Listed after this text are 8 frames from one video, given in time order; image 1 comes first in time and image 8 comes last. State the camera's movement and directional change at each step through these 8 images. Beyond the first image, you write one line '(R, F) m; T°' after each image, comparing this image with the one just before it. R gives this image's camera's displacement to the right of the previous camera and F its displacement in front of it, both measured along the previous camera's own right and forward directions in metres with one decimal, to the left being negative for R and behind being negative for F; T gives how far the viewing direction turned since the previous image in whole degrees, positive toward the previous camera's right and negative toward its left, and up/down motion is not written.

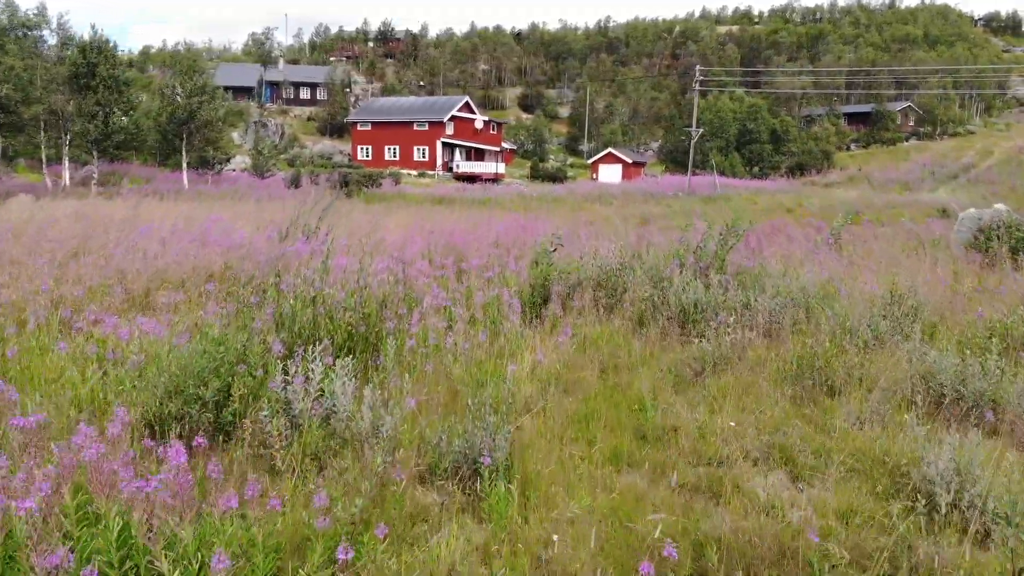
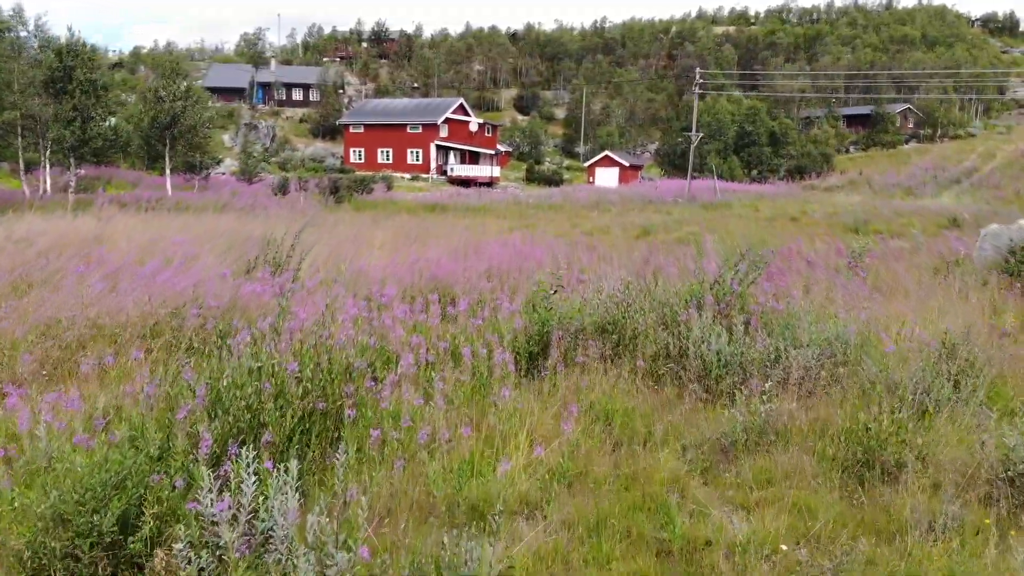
(0.0, +0.6) m; 0°
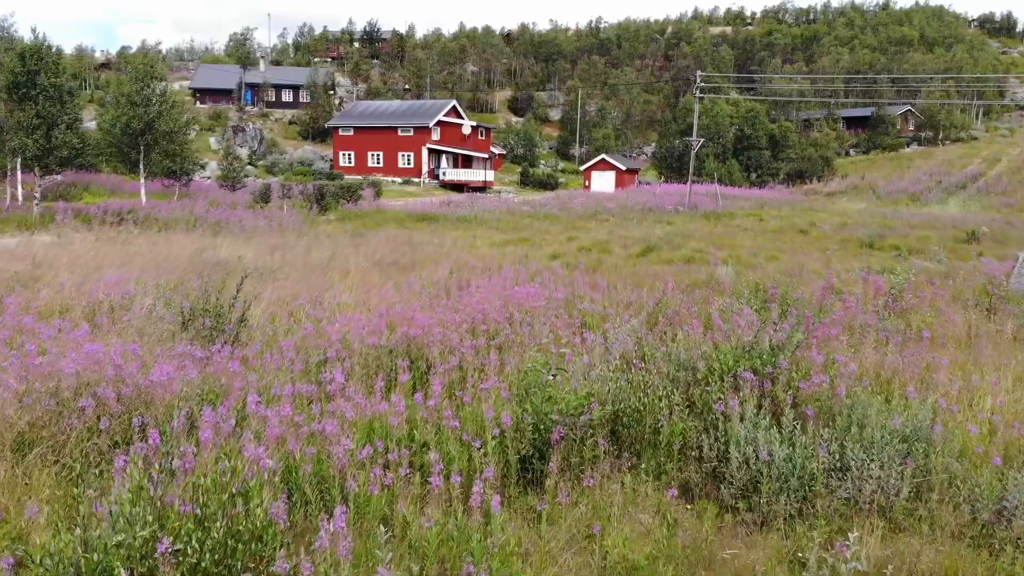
(0.0, +0.9) m; 0°
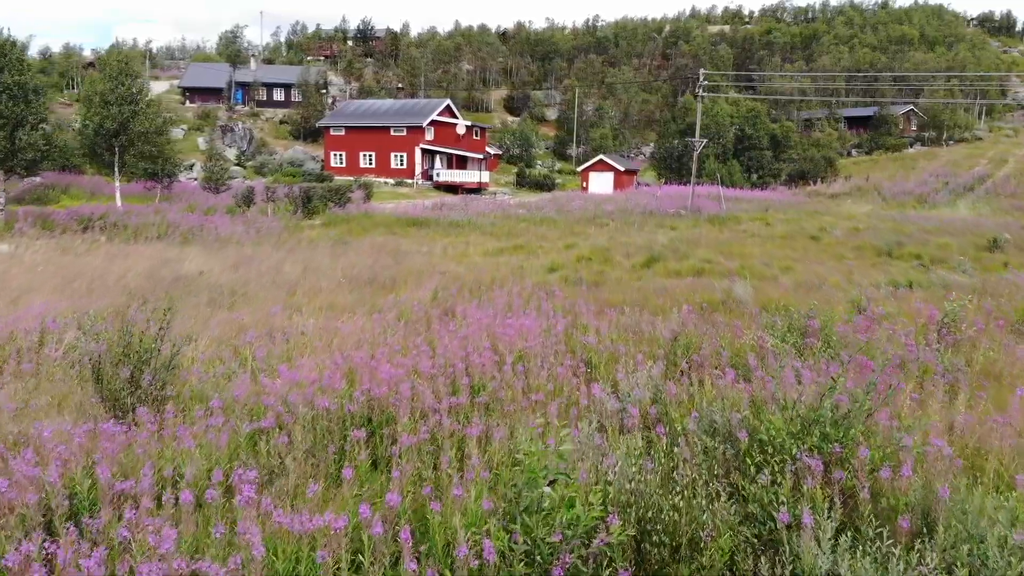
(0.0, +0.9) m; 0°
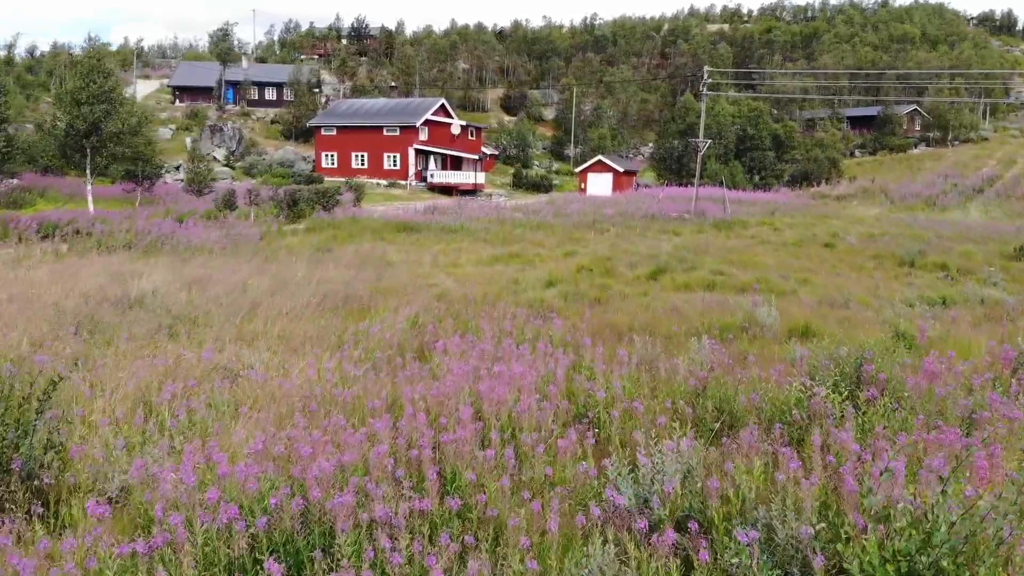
(0.0, +0.9) m; 0°
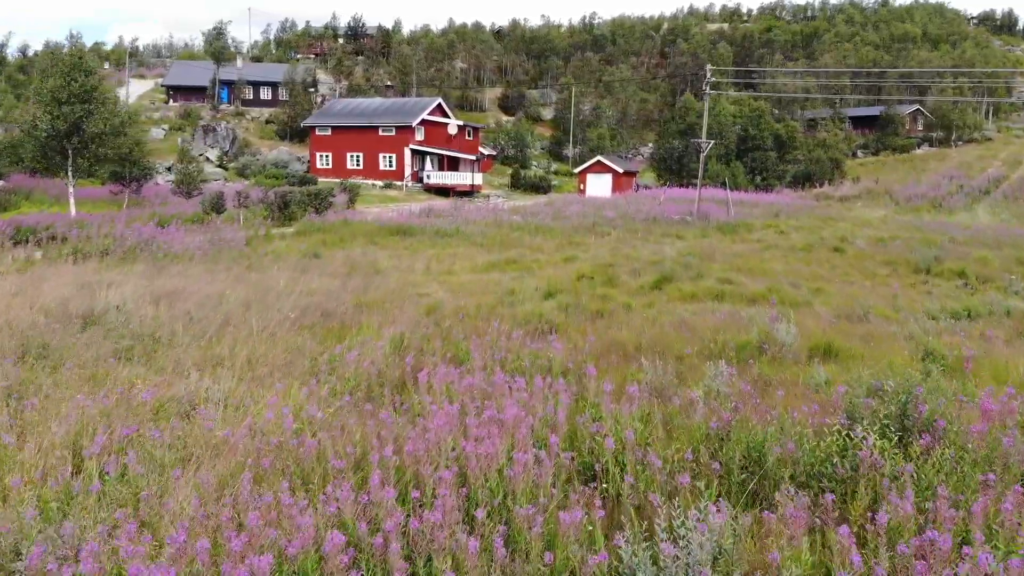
(0.0, +0.6) m; 0°
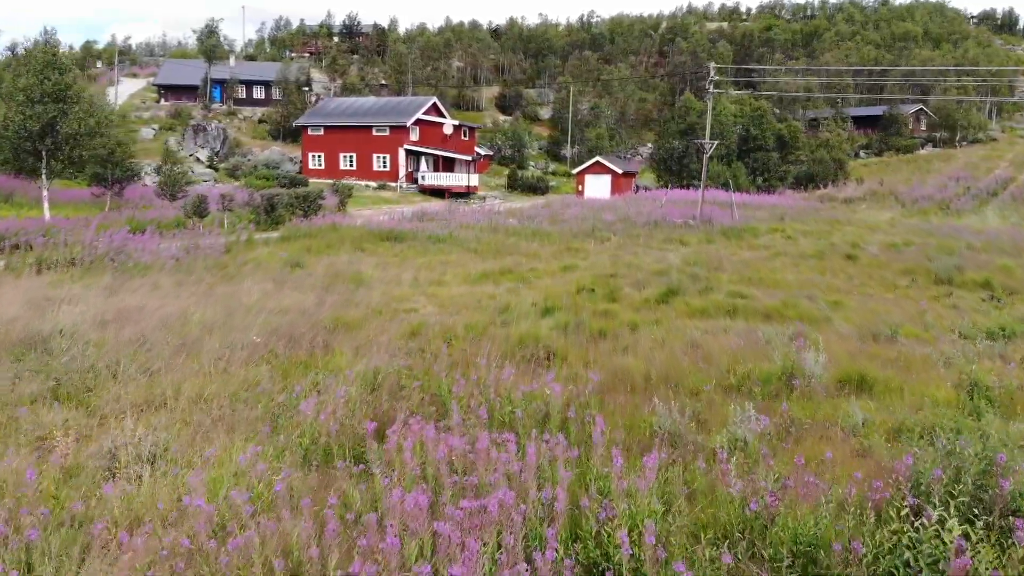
(0.0, +0.7) m; 0°
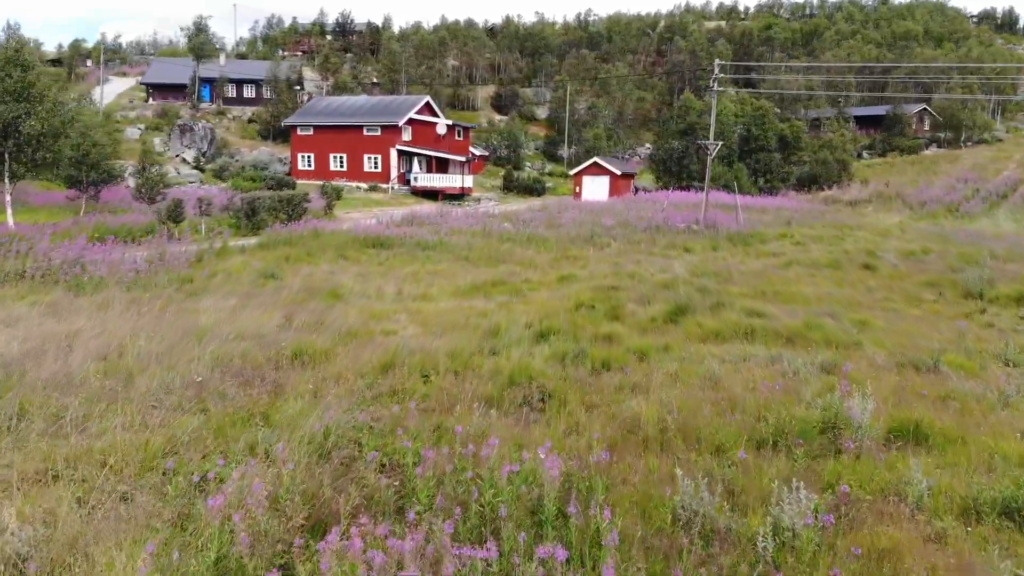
(+0.1, +0.9) m; 0°
